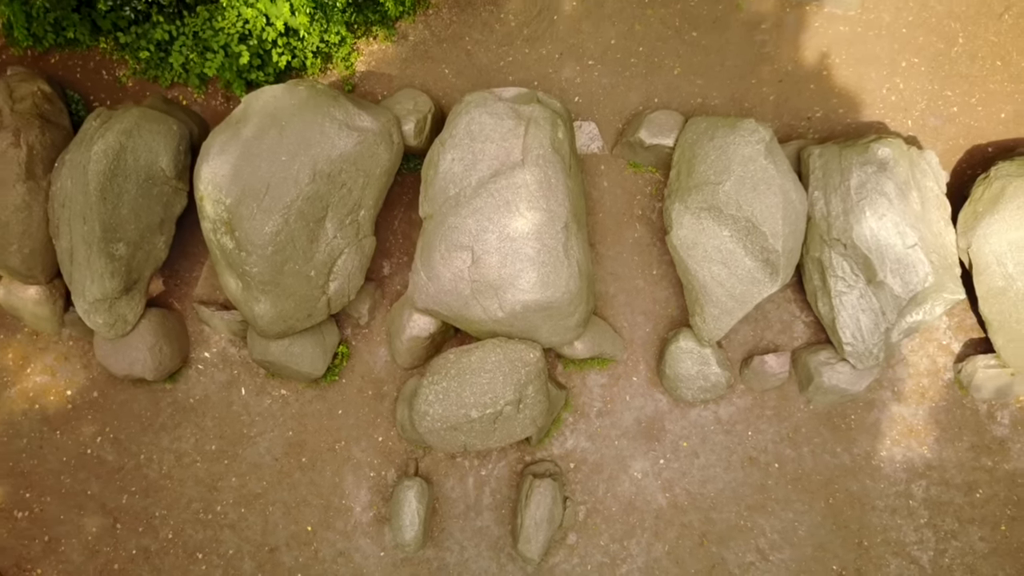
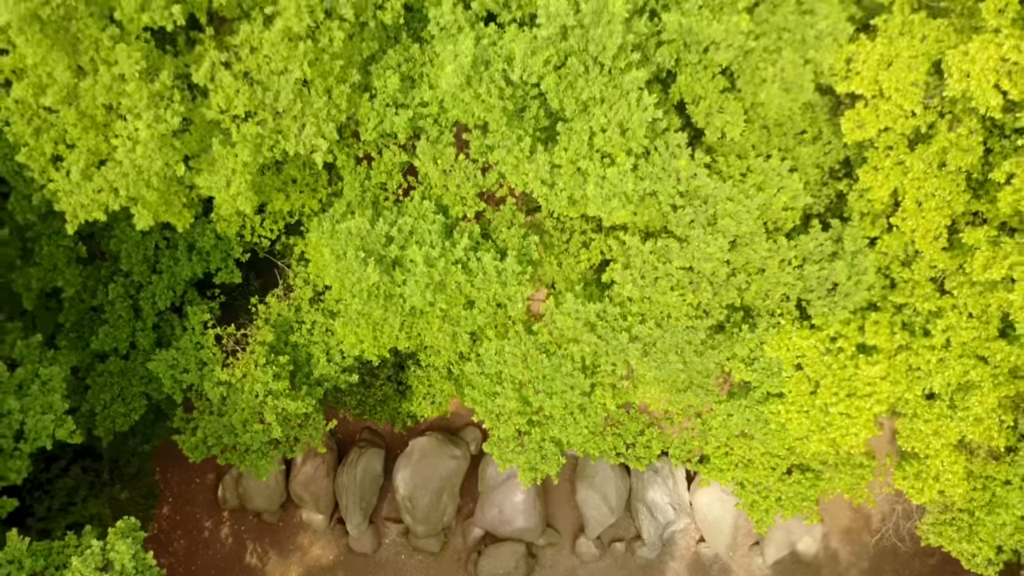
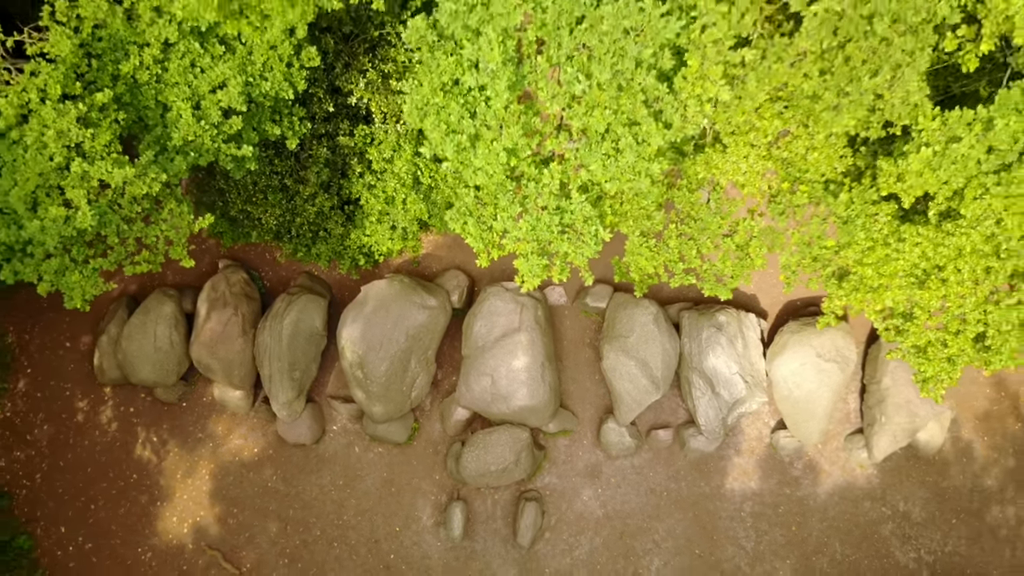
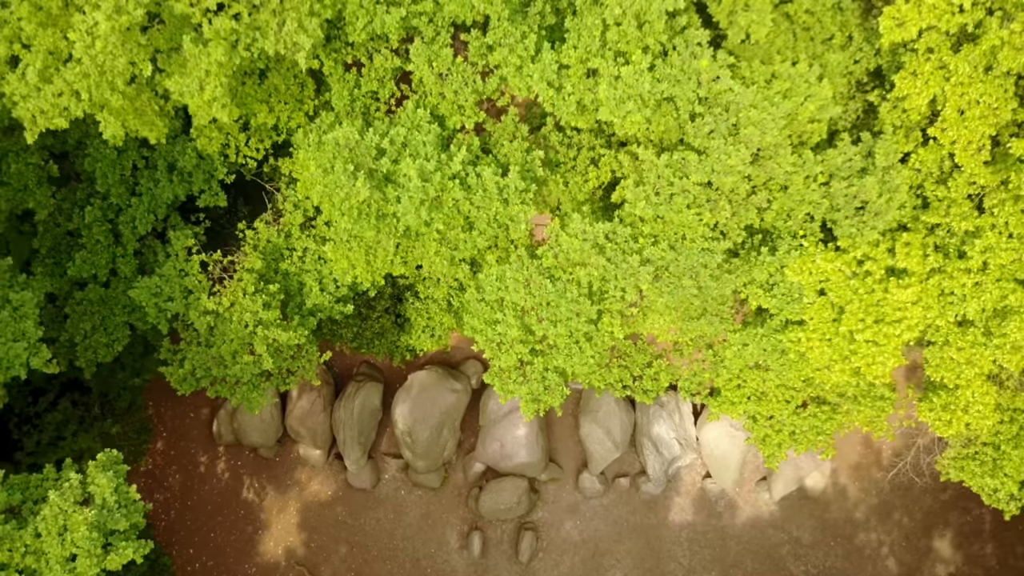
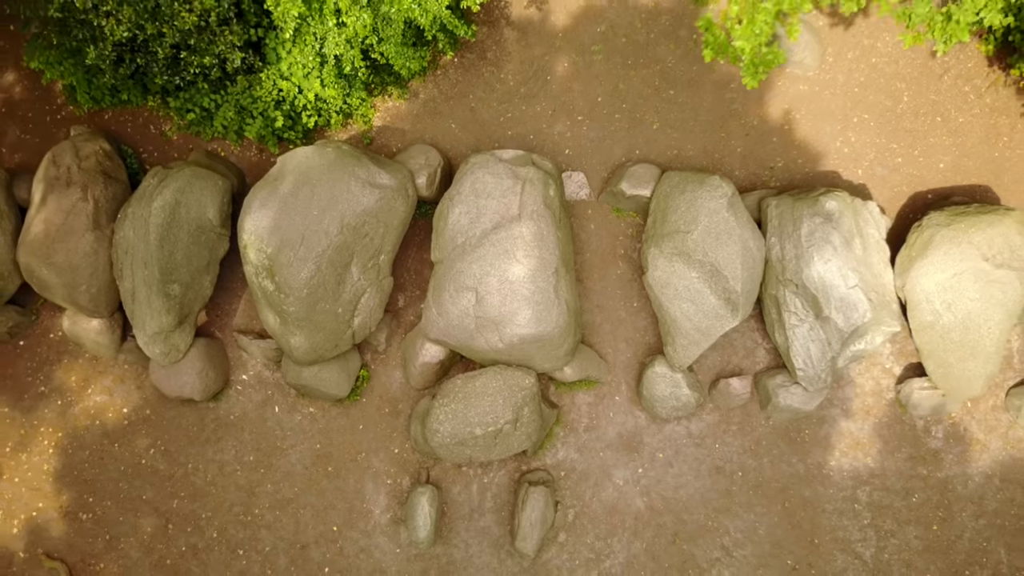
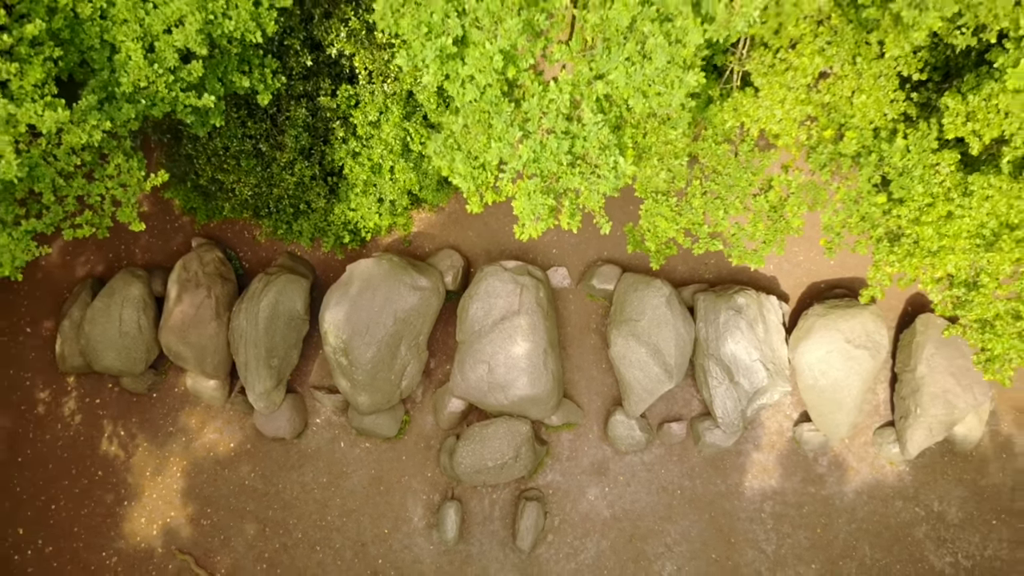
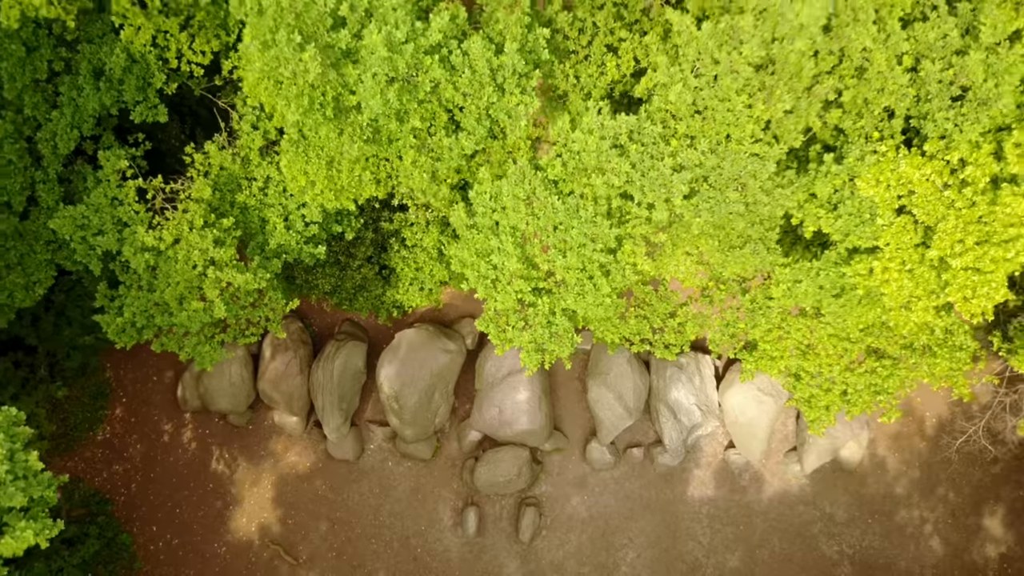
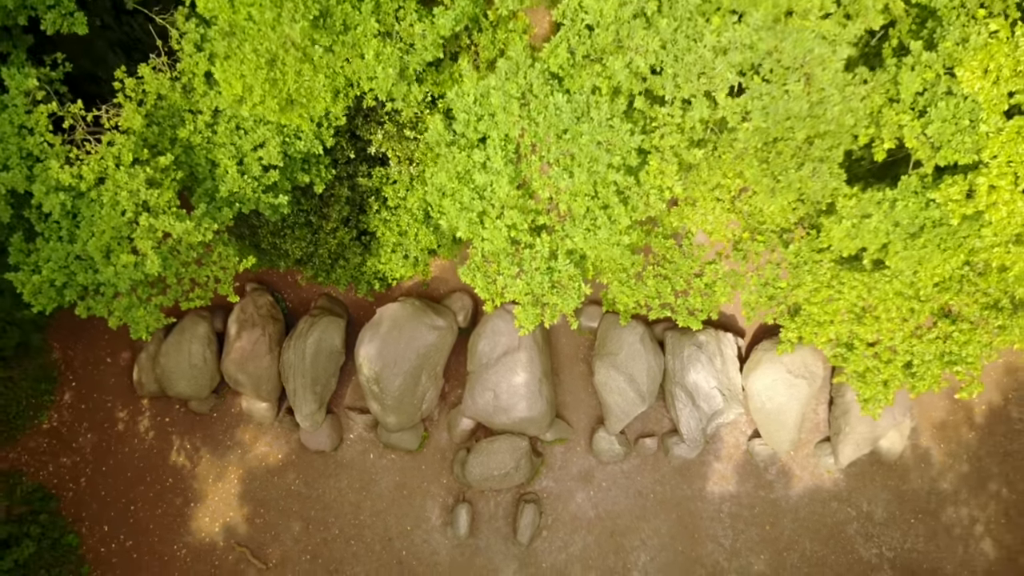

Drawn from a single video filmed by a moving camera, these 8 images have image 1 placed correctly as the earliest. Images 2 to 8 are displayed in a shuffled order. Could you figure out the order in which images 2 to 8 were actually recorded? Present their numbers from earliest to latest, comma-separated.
5, 6, 3, 8, 7, 4, 2
